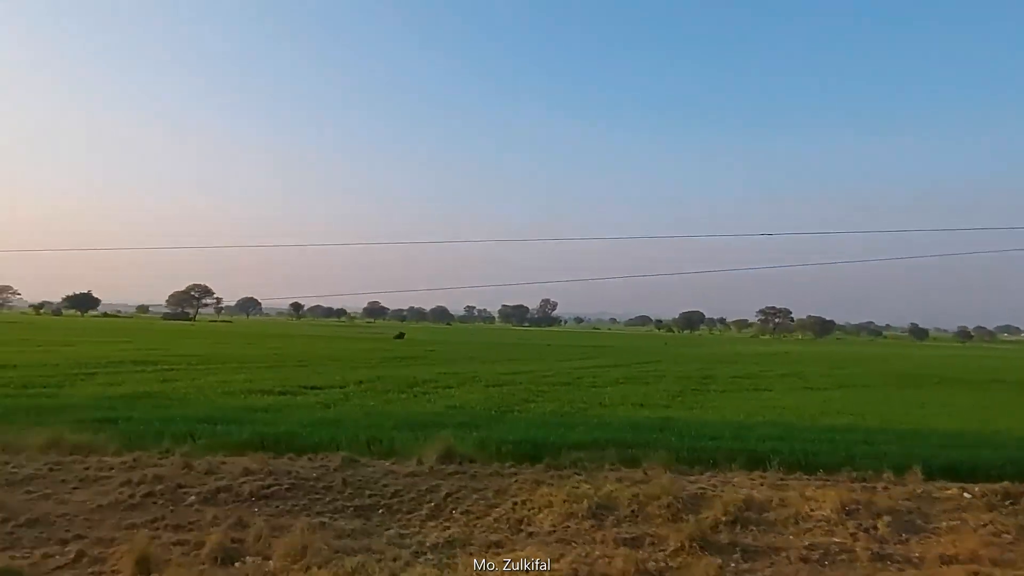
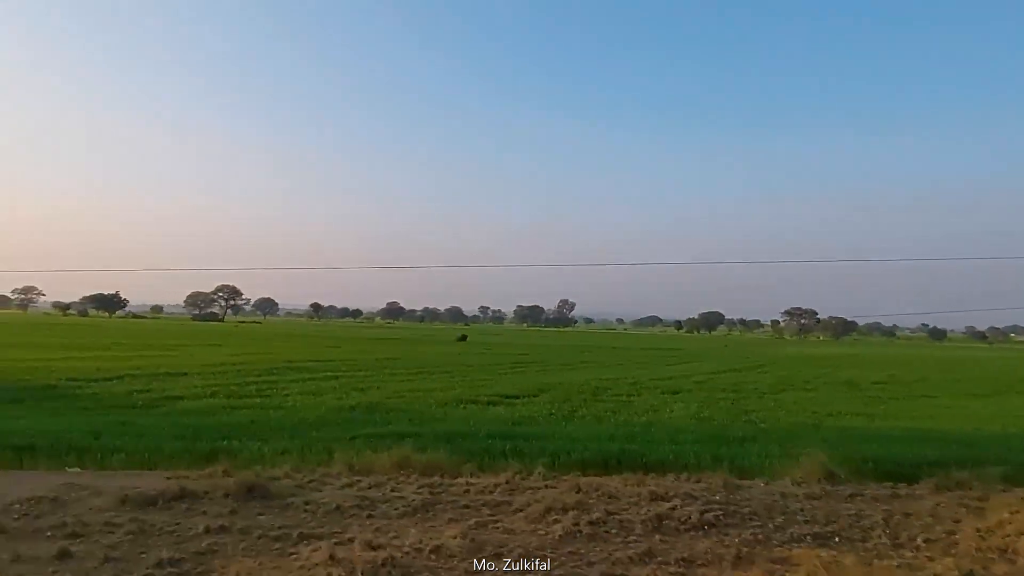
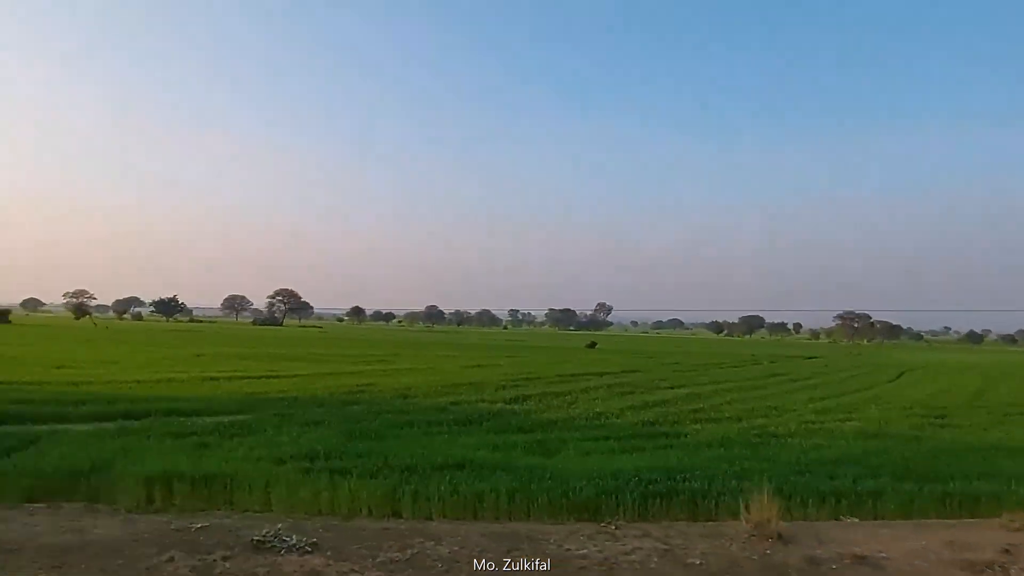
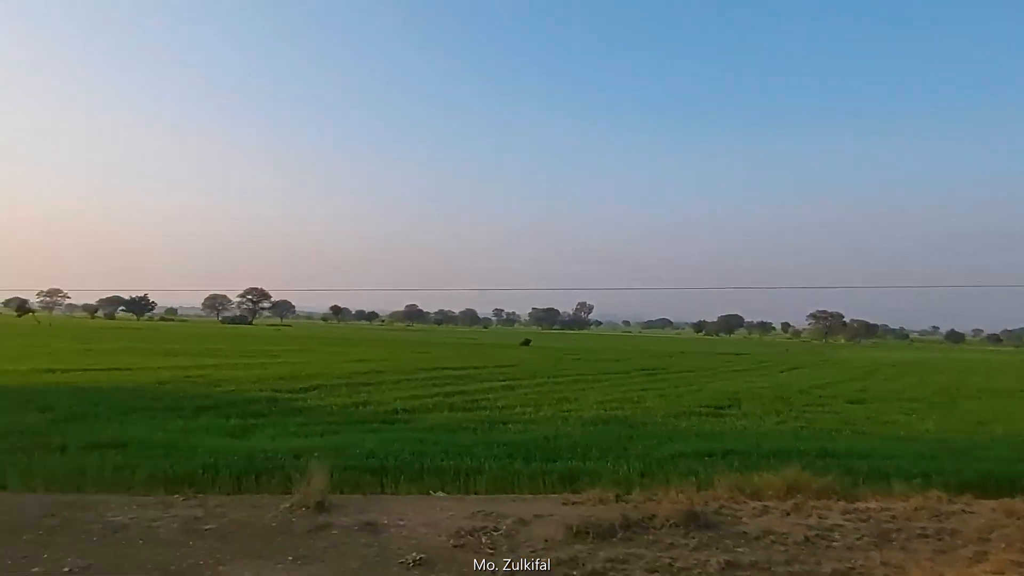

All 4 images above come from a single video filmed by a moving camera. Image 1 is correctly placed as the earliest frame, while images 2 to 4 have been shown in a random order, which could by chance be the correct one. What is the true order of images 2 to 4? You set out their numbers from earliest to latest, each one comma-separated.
2, 4, 3
